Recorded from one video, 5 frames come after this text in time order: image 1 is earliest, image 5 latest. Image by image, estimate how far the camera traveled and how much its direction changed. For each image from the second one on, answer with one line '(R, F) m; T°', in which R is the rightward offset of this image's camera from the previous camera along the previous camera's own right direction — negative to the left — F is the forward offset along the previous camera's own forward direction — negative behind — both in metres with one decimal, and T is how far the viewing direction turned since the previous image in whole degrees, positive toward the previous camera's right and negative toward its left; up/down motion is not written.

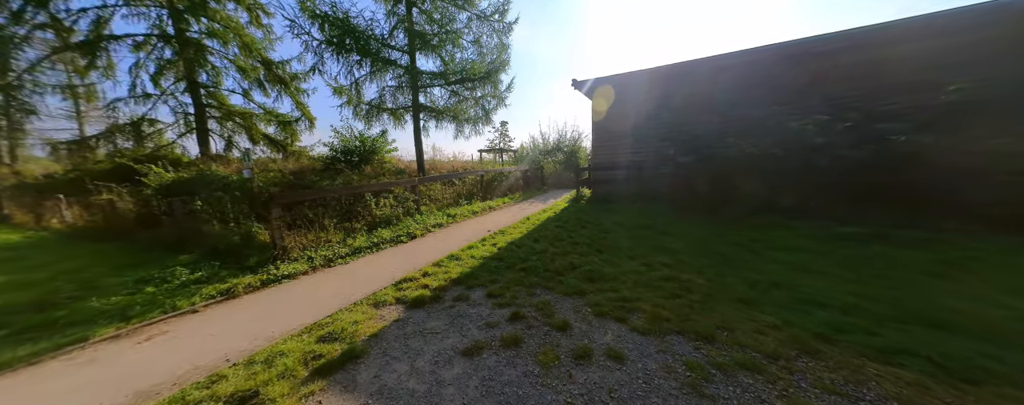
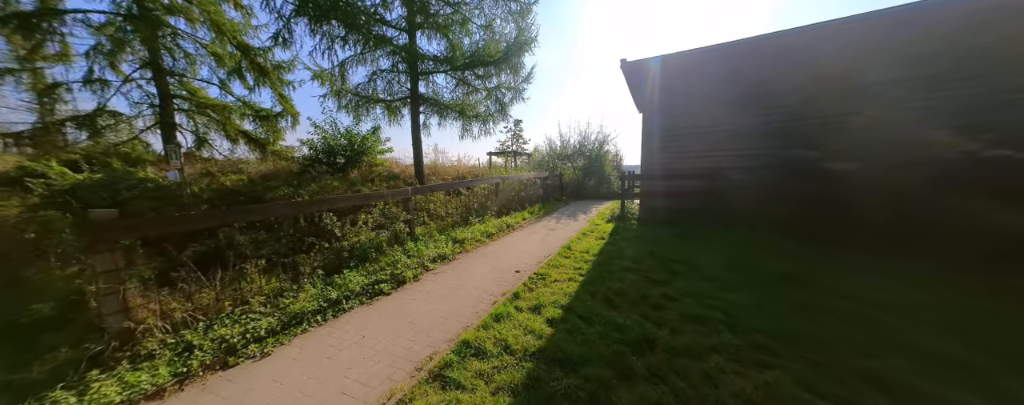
(-0.5, +1.8) m; 0°
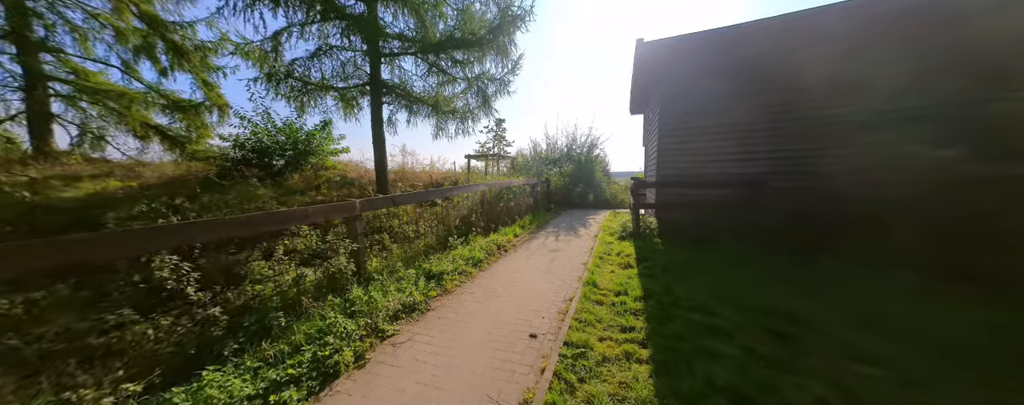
(-0.3, +1.3) m; +6°
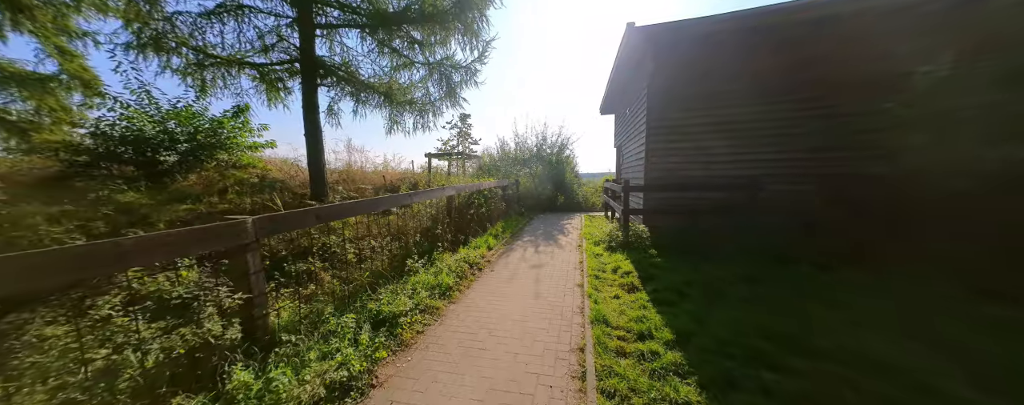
(-0.2, +0.9) m; +8°
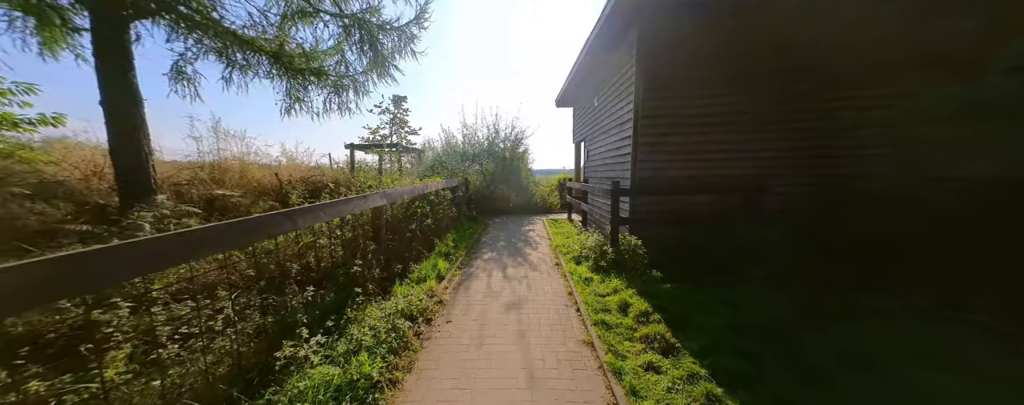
(-0.2, +1.3) m; +12°
